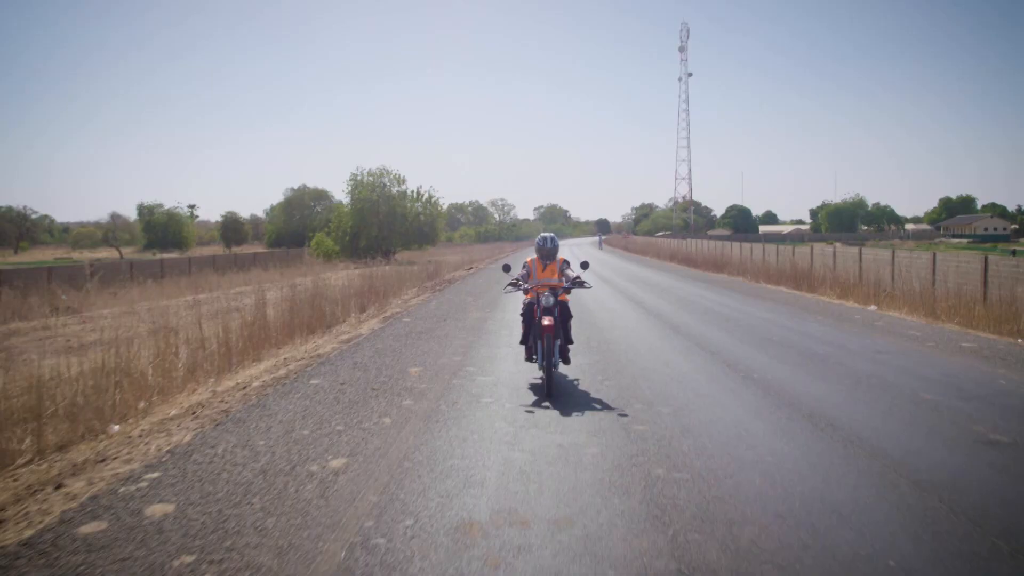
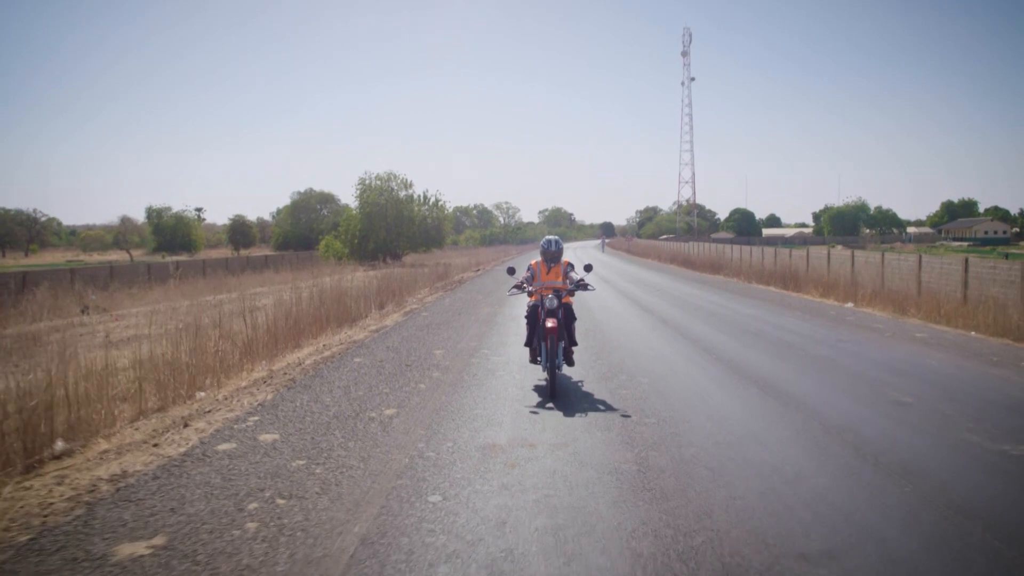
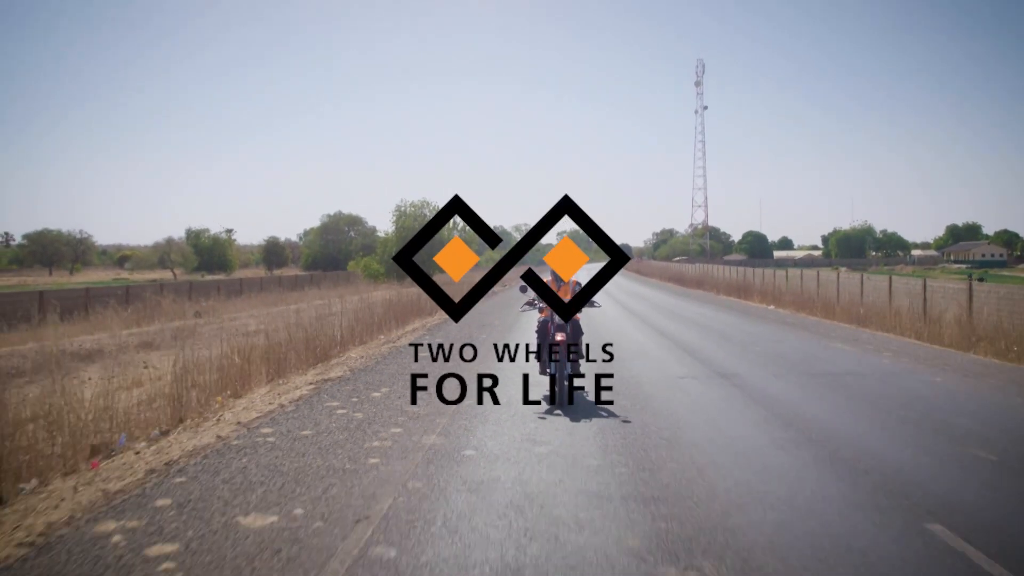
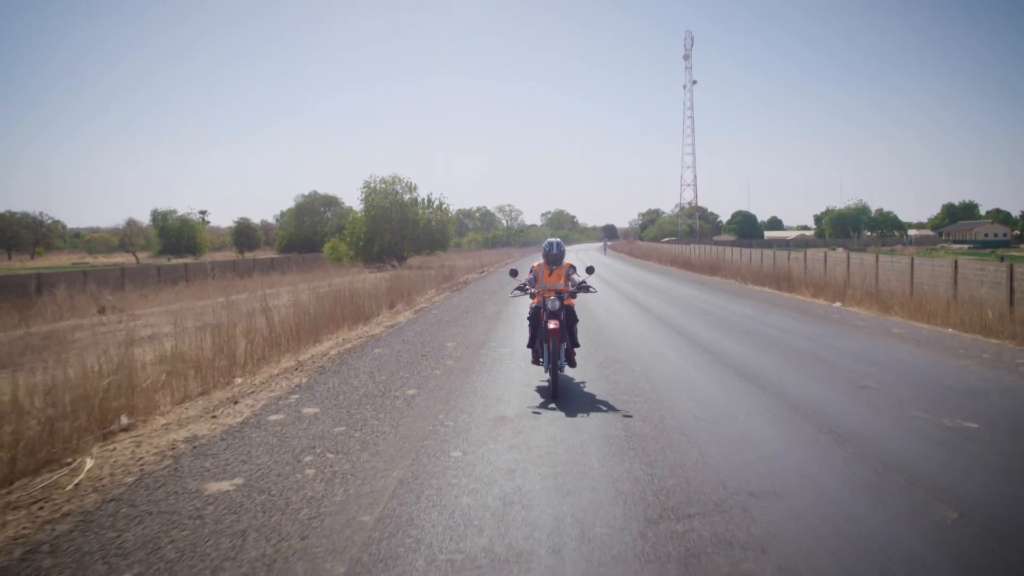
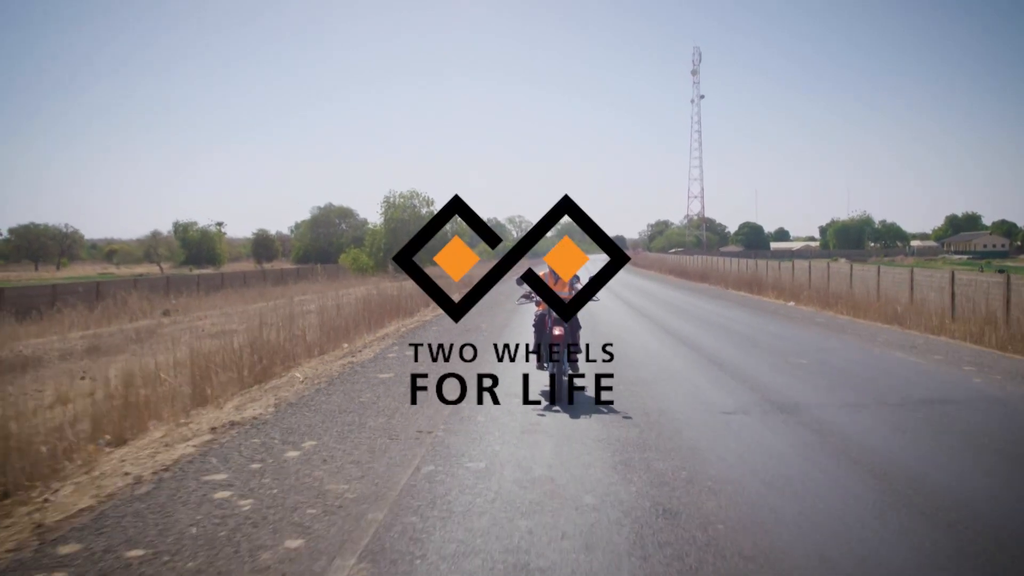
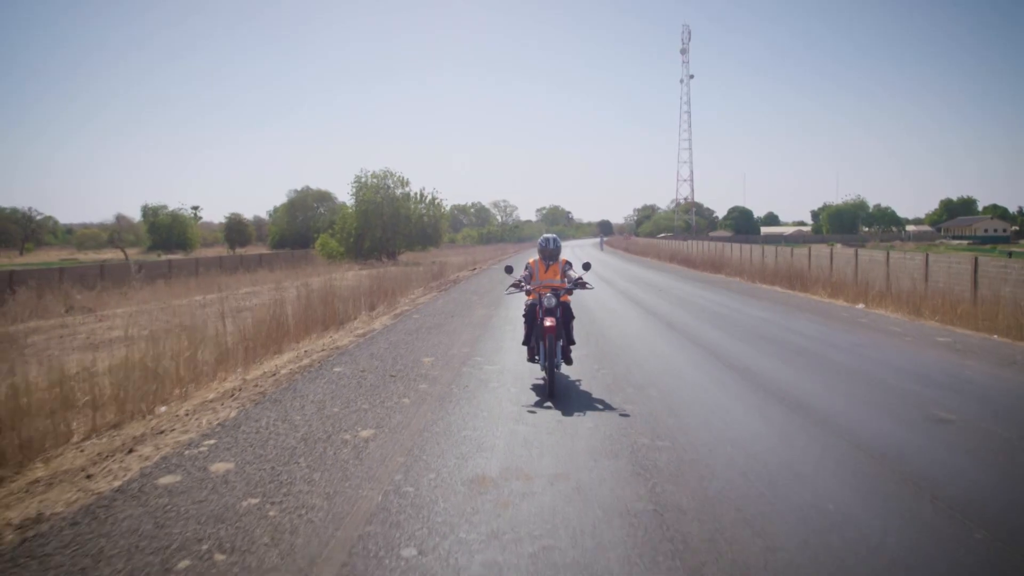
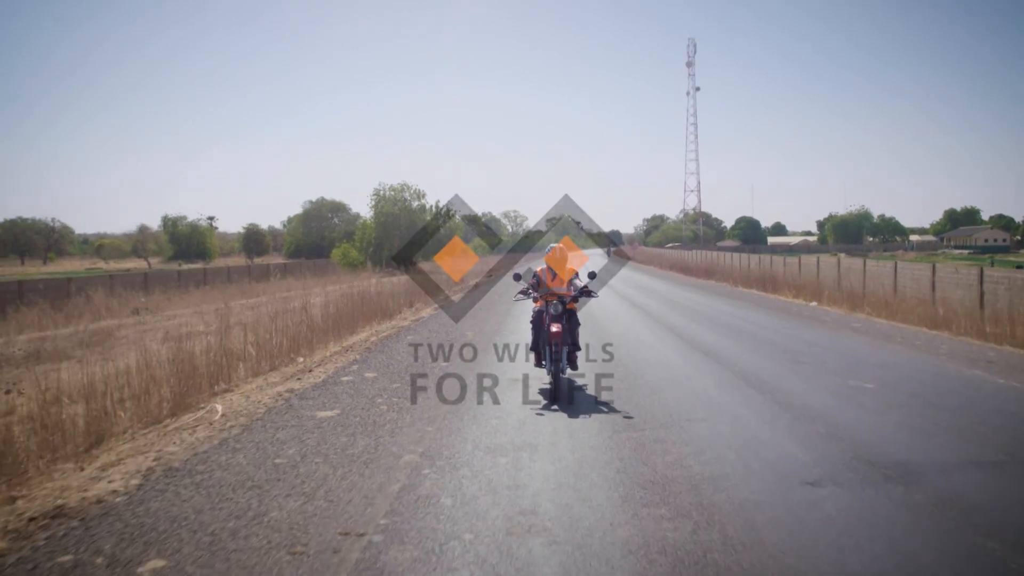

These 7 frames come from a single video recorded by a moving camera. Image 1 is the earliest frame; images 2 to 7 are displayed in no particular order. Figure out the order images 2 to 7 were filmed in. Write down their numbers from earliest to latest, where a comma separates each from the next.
6, 2, 4, 7, 5, 3
